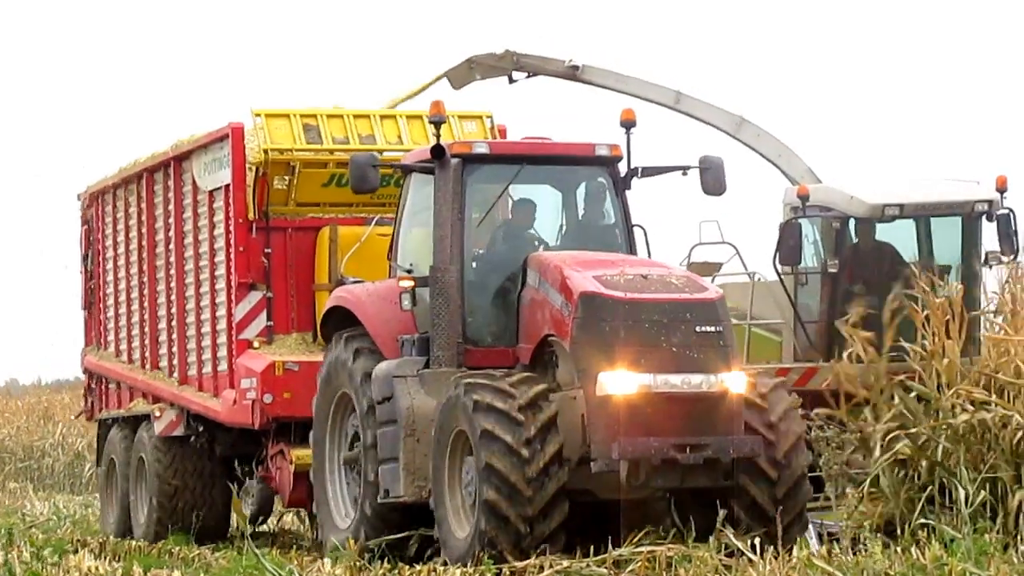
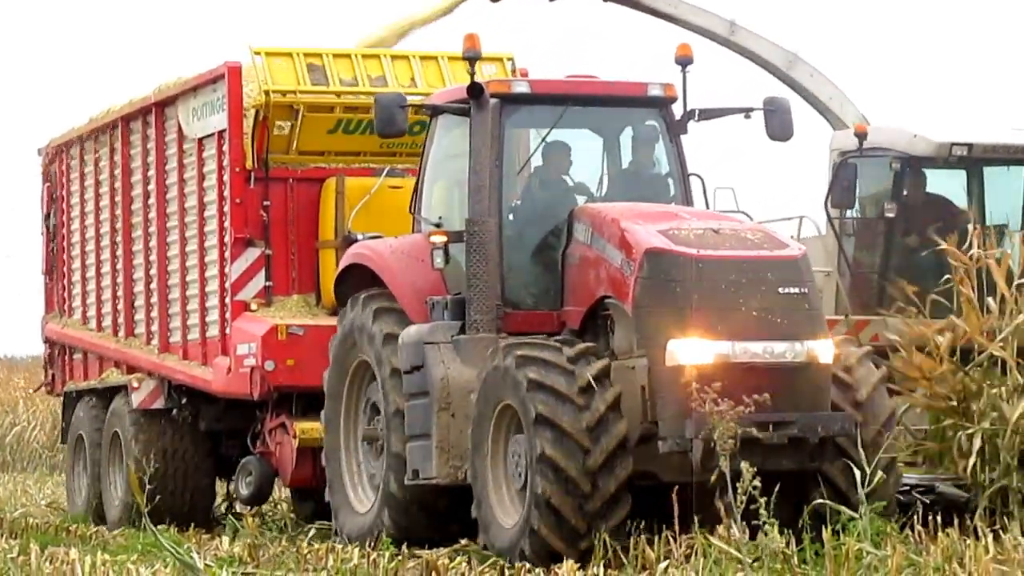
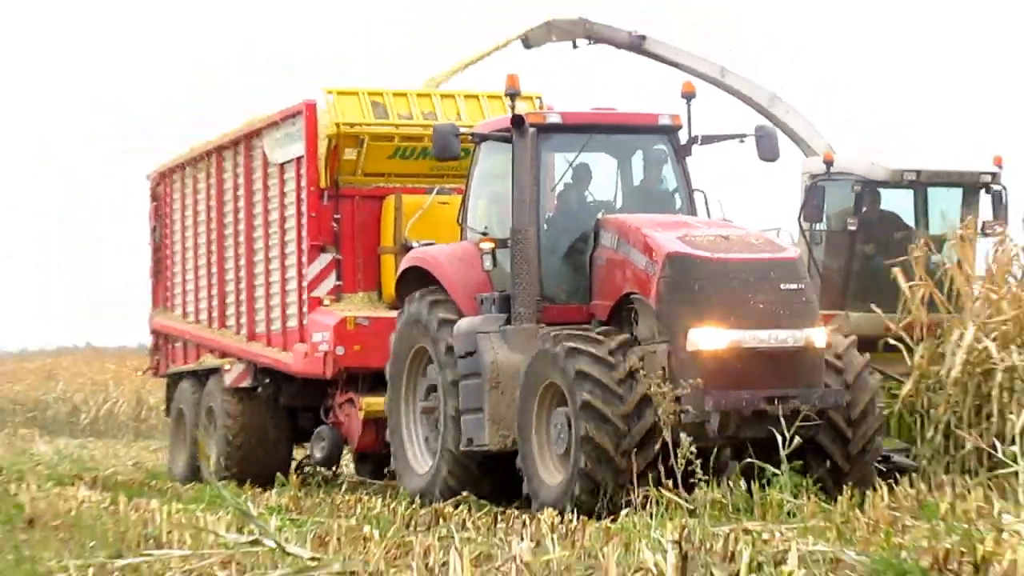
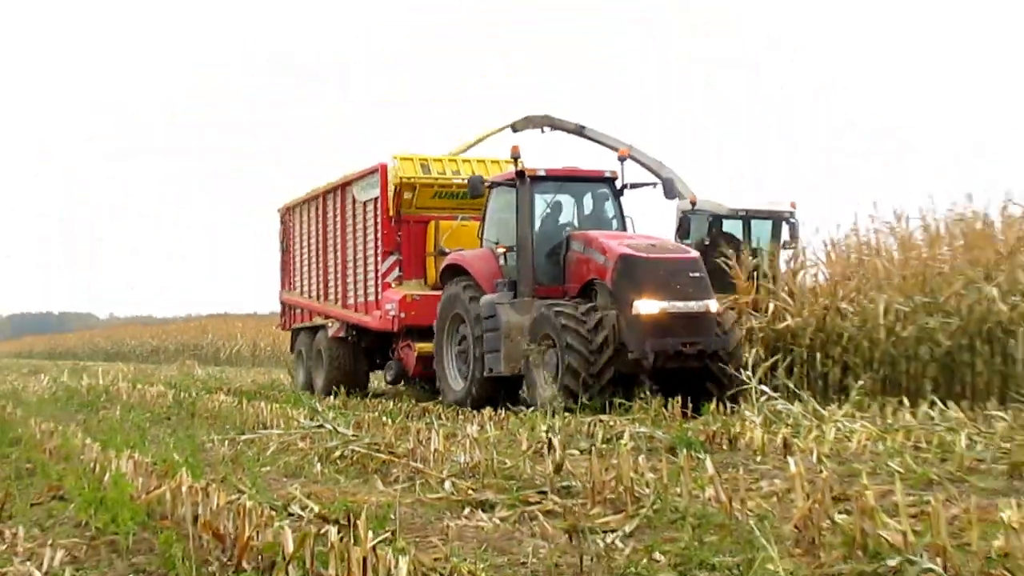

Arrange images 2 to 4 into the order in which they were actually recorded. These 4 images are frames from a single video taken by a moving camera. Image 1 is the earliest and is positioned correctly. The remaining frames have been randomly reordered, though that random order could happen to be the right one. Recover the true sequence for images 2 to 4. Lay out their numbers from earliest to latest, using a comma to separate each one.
2, 3, 4
